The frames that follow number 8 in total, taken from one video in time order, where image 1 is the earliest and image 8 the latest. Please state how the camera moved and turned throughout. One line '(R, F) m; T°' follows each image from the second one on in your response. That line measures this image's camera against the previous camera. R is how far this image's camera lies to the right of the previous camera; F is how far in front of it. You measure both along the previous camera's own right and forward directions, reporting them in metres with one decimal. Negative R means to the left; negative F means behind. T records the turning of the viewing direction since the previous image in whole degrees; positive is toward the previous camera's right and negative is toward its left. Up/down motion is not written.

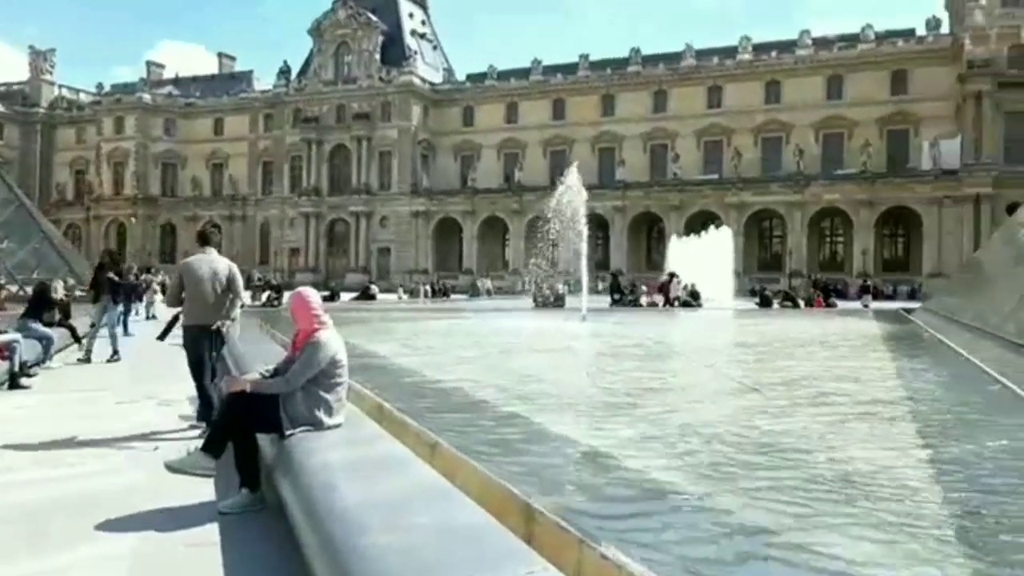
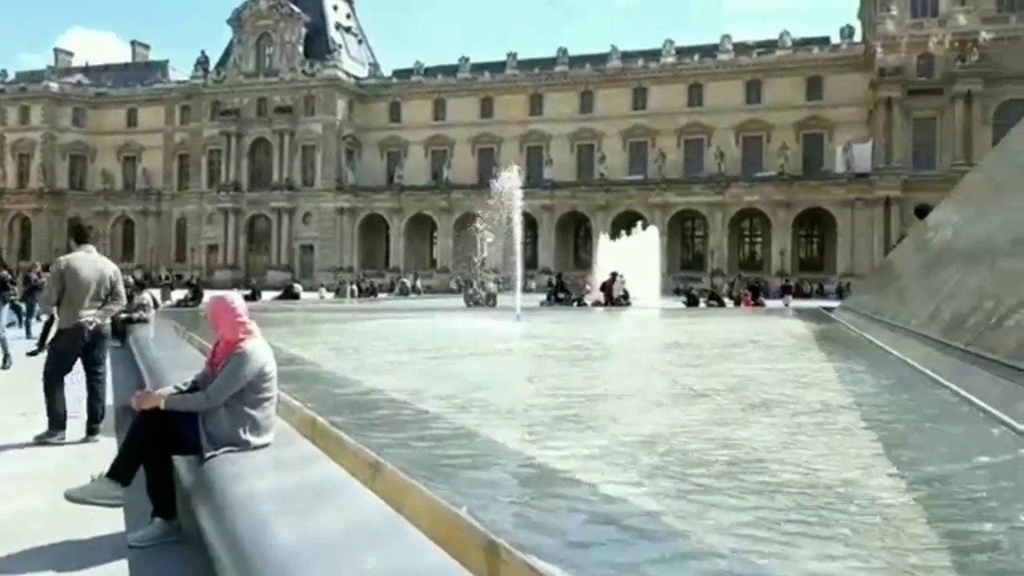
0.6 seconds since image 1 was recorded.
(-0.1, +0.3) m; +5°
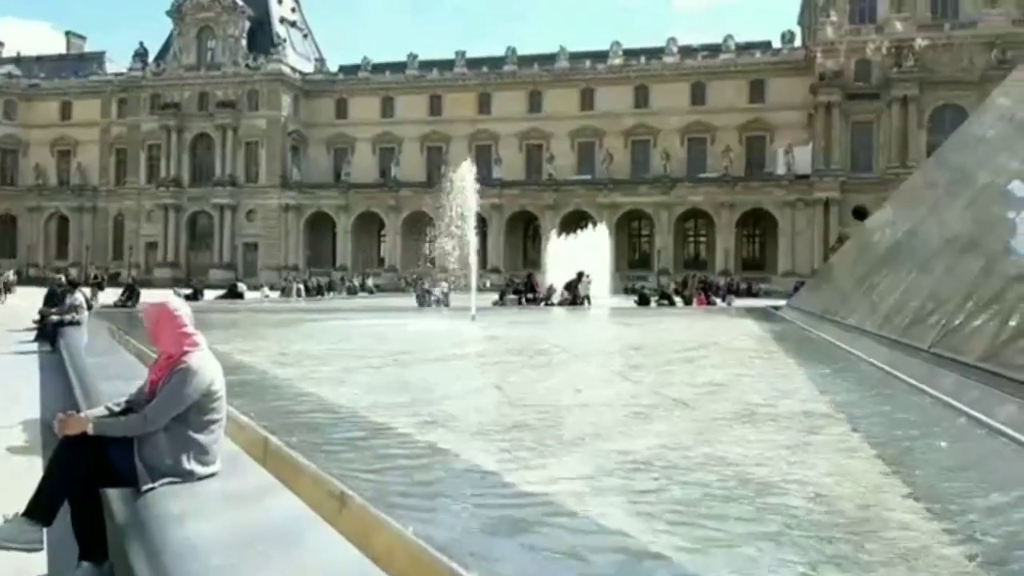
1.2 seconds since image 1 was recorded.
(-0.1, +0.1) m; +4°
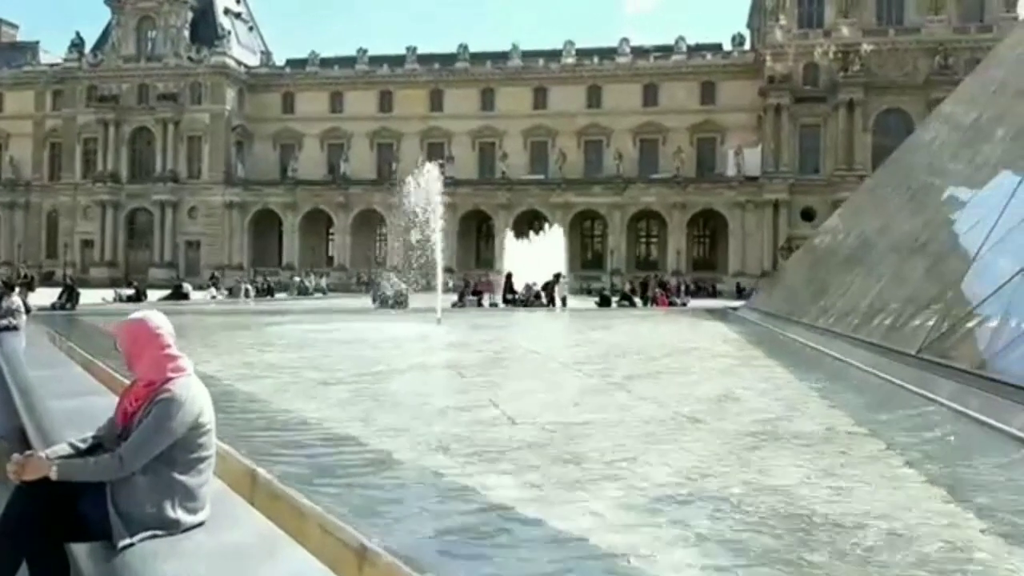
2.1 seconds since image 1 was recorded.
(-0.3, +0.5) m; +4°
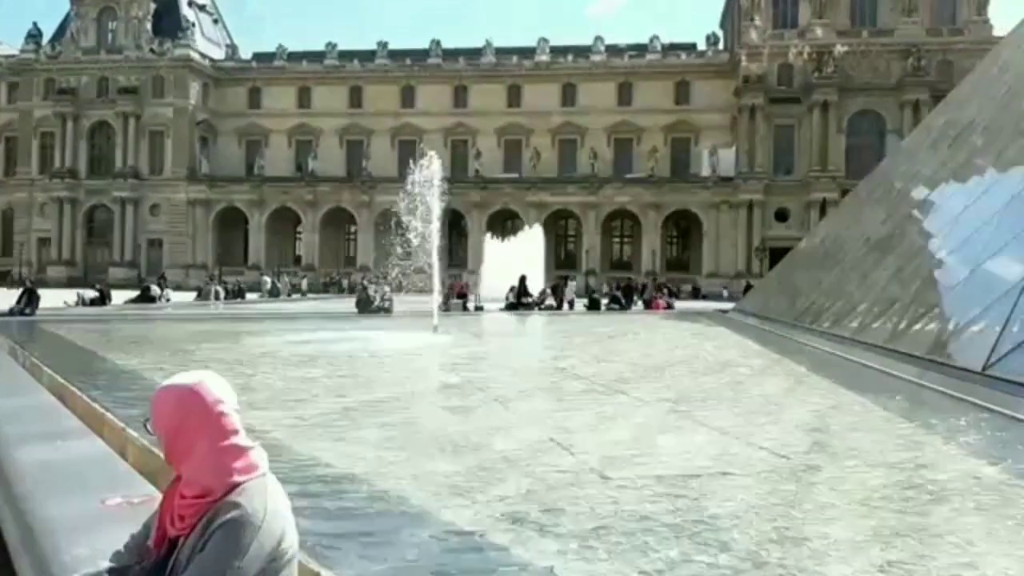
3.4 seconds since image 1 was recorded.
(-0.5, +0.8) m; +2°
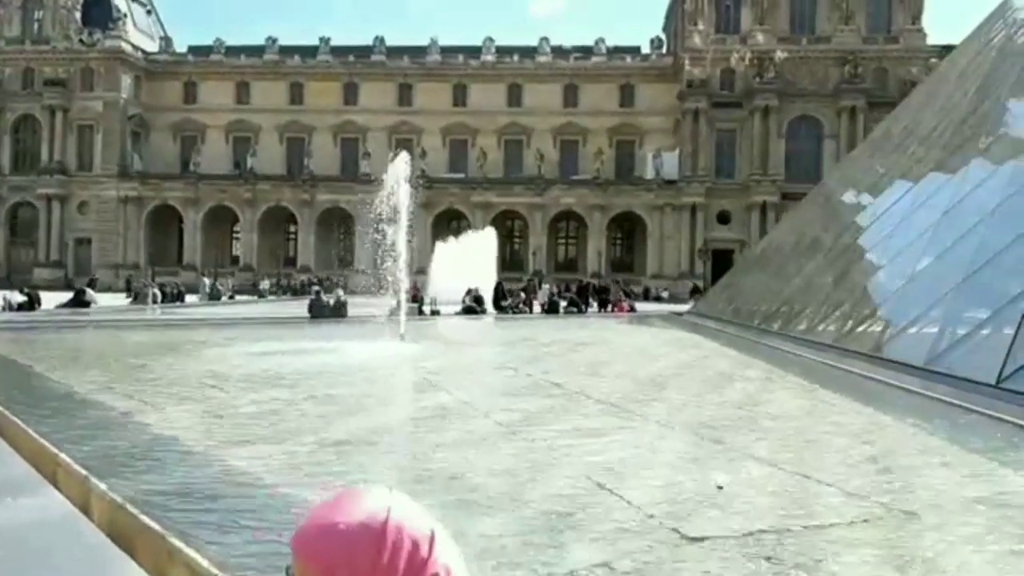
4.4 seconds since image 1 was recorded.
(-0.4, +0.4) m; +4°
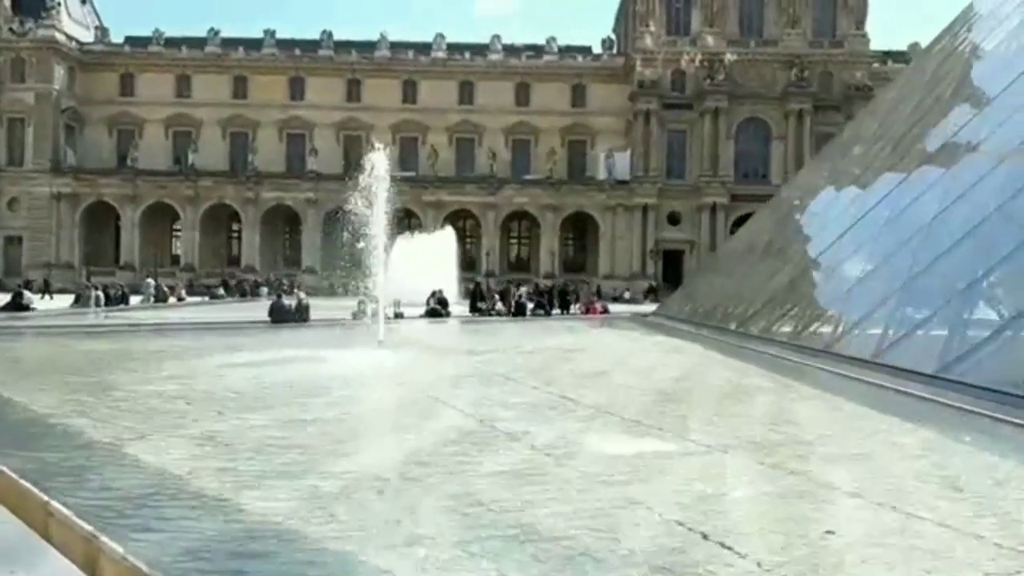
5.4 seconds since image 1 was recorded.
(-0.5, +0.5) m; +4°
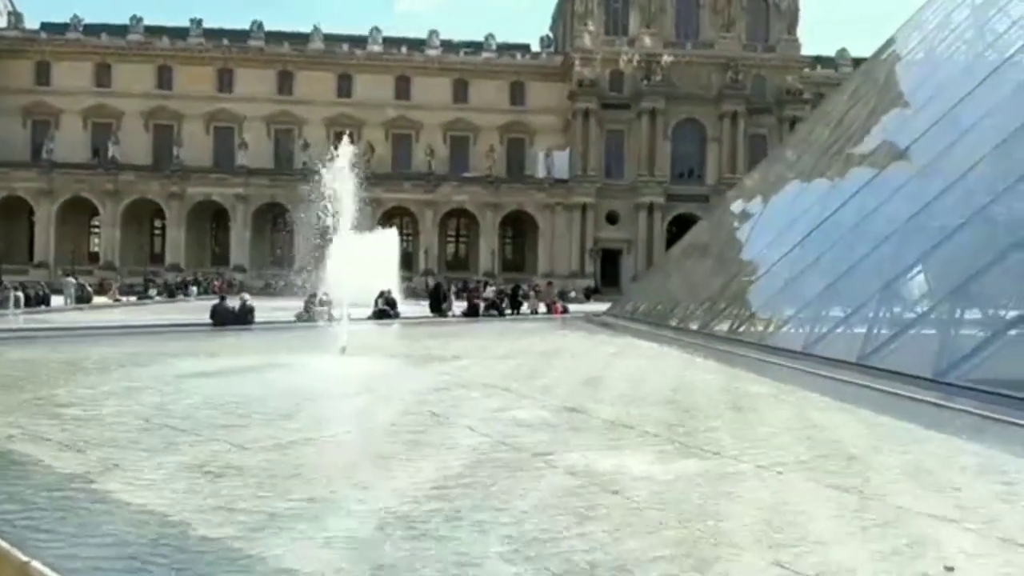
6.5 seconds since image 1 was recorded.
(-0.6, +0.6) m; +5°
